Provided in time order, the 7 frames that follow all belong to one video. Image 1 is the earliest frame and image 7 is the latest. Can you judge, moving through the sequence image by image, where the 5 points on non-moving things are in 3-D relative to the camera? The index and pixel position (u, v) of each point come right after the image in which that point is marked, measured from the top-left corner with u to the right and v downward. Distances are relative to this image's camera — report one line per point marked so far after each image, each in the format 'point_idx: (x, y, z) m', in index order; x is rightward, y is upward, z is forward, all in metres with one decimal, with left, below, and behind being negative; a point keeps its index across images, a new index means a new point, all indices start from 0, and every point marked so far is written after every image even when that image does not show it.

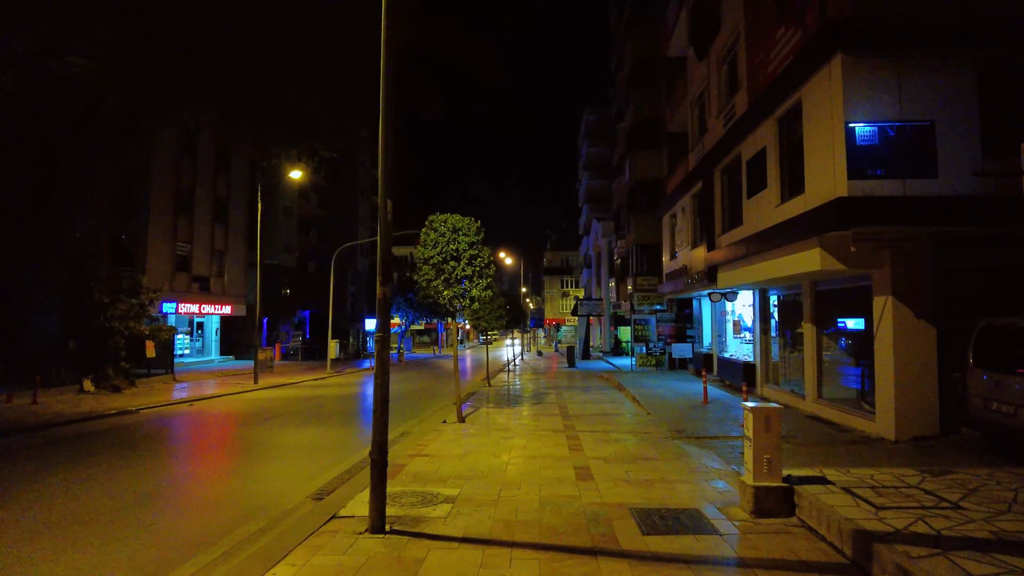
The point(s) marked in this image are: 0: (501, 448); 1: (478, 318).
0: (-0.2, -2.5, +9.0) m
1: (-1.3, -1.0, +20.9) m
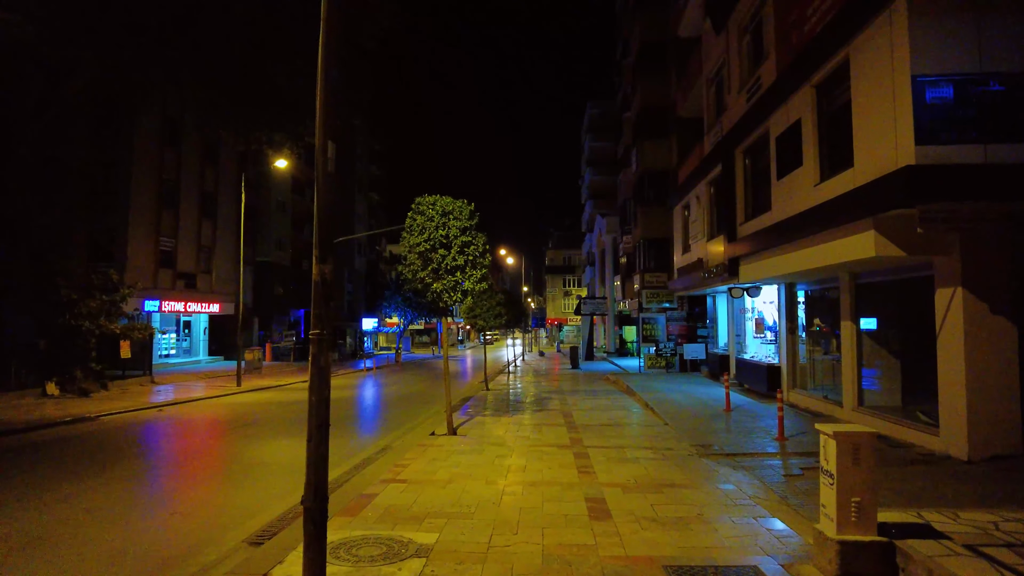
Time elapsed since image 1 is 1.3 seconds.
0: (-0.2, -2.3, +7.5) m
1: (-1.3, -0.9, +19.3) m
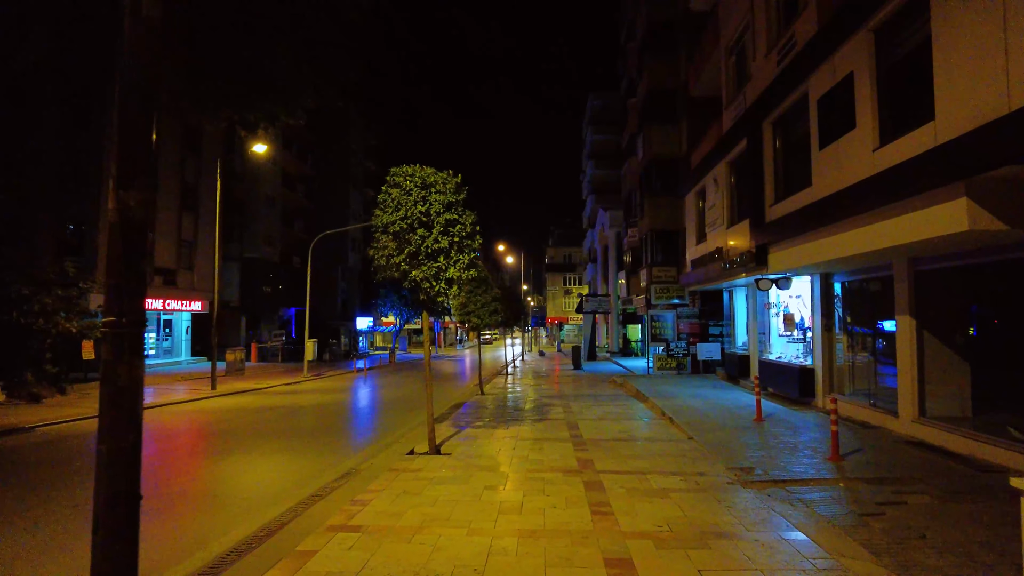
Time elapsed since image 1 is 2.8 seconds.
0: (-0.3, -2.2, +5.7) m
1: (-1.4, -0.7, +17.5) m
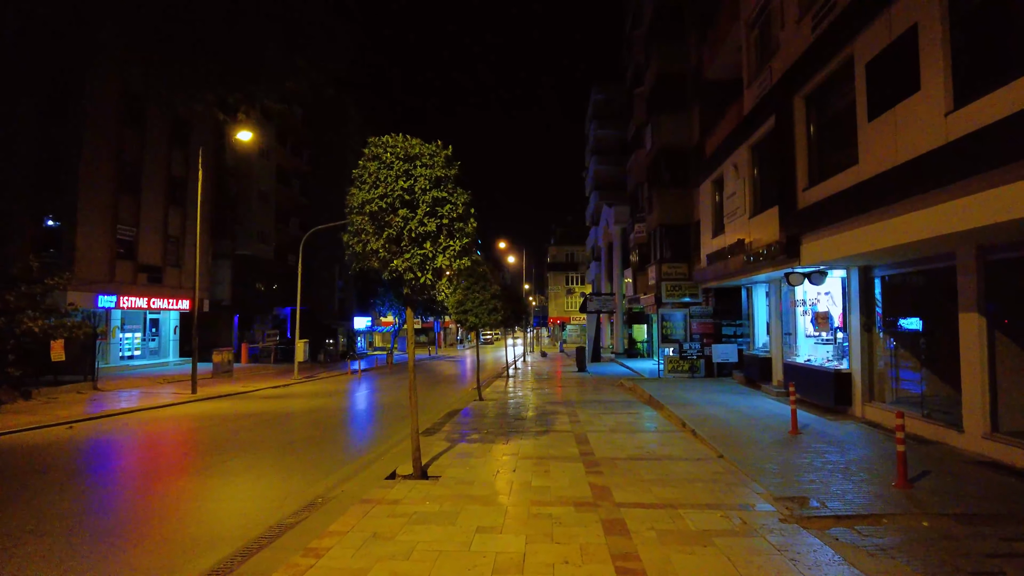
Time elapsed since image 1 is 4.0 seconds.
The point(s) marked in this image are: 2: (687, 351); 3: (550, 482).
0: (-0.3, -2.1, +4.3) m
1: (-1.3, -0.6, +16.2) m
2: (+6.0, -2.2, +20.0) m
3: (+0.4, -2.2, +6.8) m
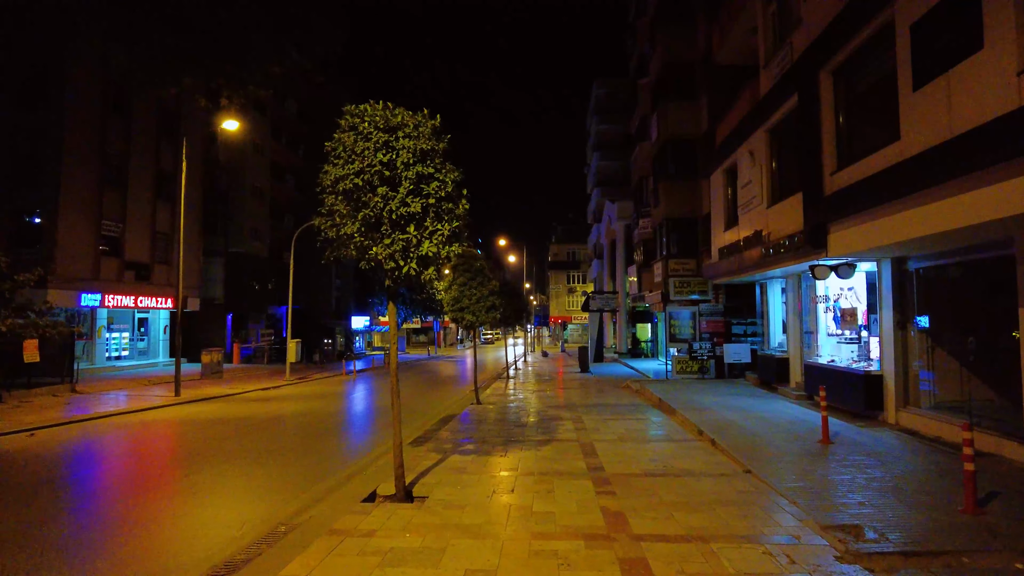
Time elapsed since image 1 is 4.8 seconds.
0: (-0.3, -2.0, +3.3) m
1: (-1.3, -0.5, +15.2) m
2: (+6.0, -2.0, +18.9) m
3: (+0.4, -2.1, +5.8) m
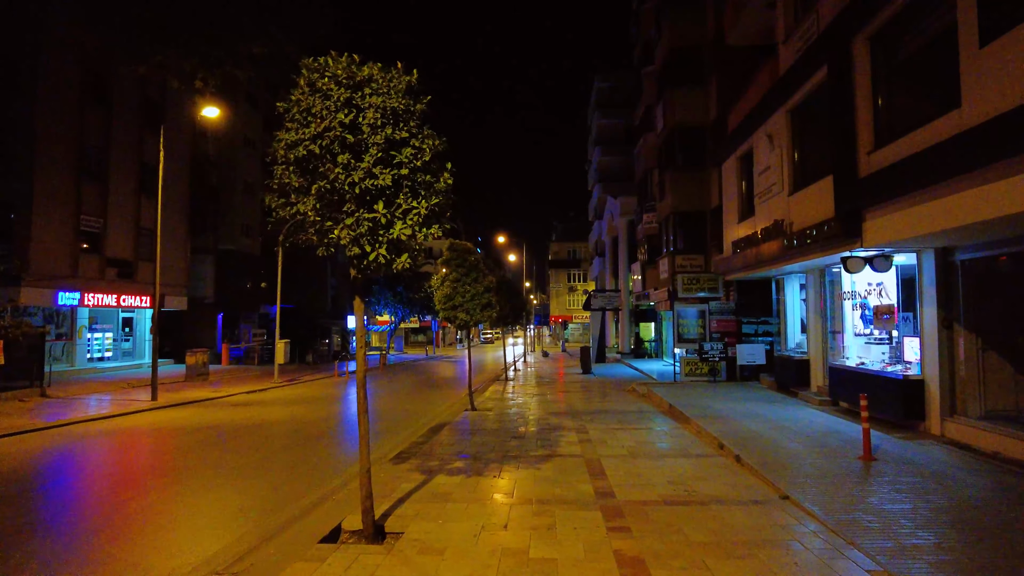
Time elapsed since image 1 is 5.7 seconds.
0: (-0.4, -1.9, +2.2) m
1: (-1.4, -0.4, +14.0) m
2: (+5.9, -2.0, +17.8) m
3: (+0.4, -2.1, +4.7) m
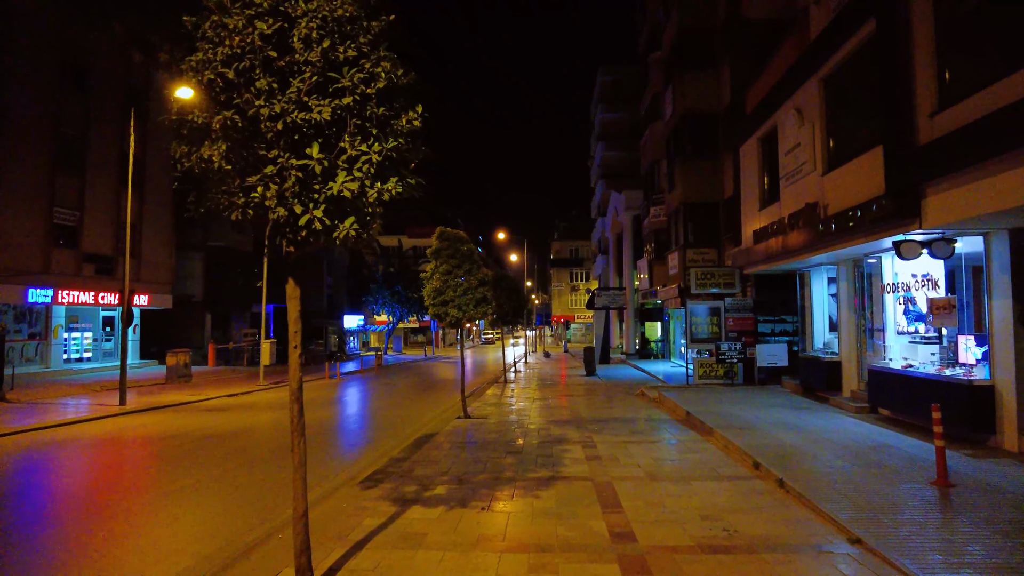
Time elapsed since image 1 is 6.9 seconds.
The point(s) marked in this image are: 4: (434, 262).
0: (-0.5, -1.7, +0.8) m
1: (-1.5, -0.3, +12.6) m
2: (+5.9, -1.8, +16.4) m
3: (+0.3, -1.9, +3.3) m
4: (-1.7, +0.6, +12.9) m
